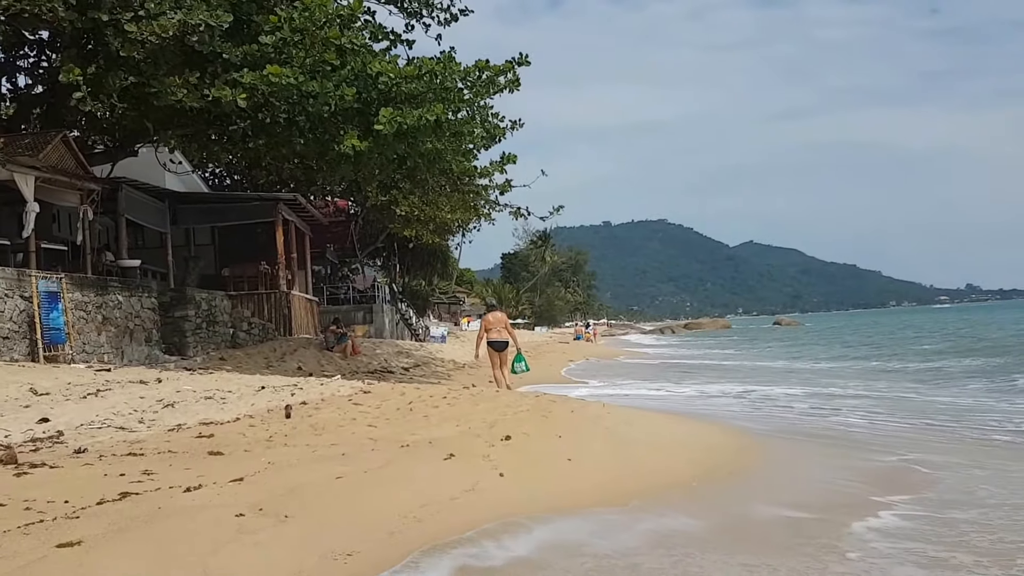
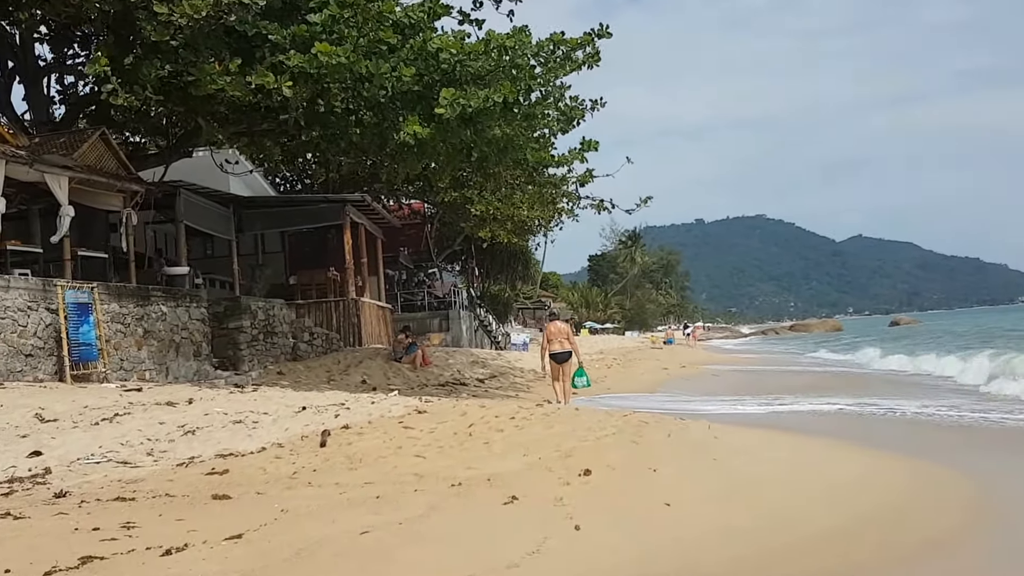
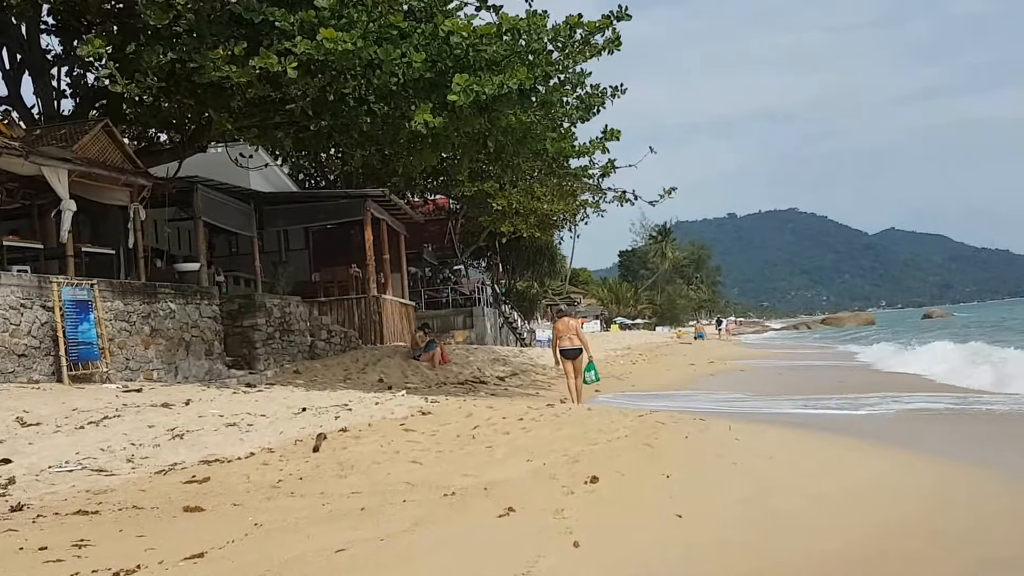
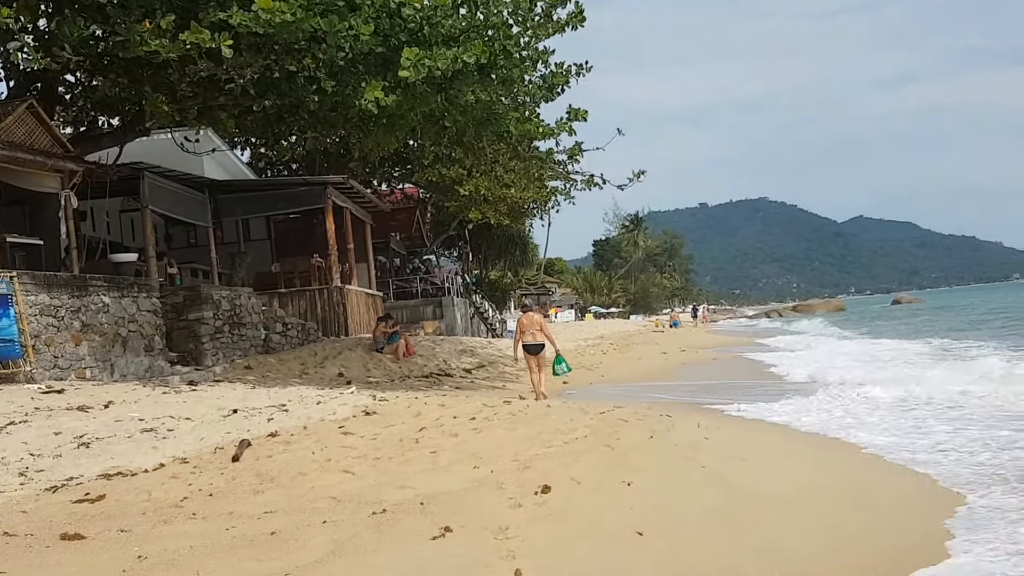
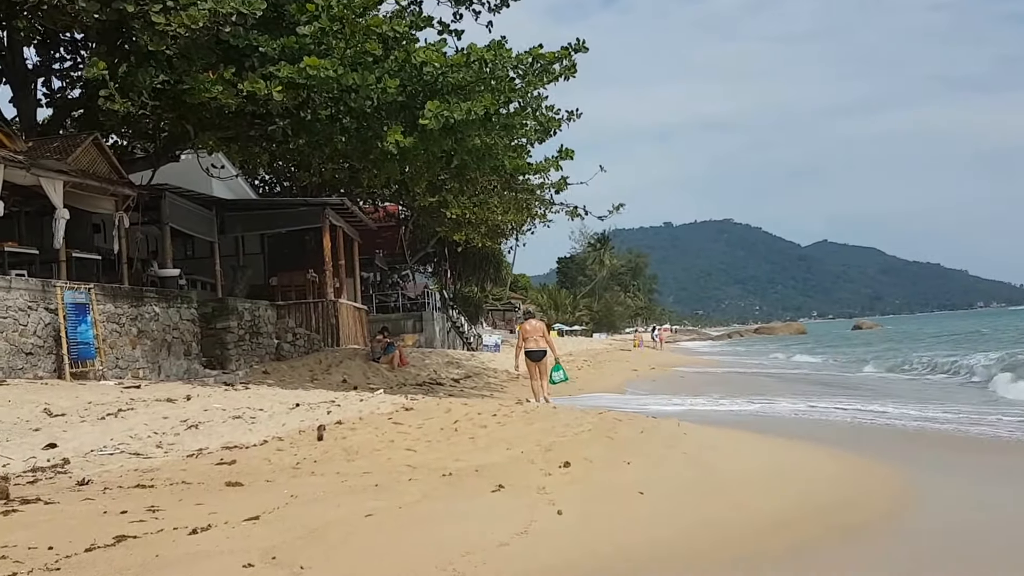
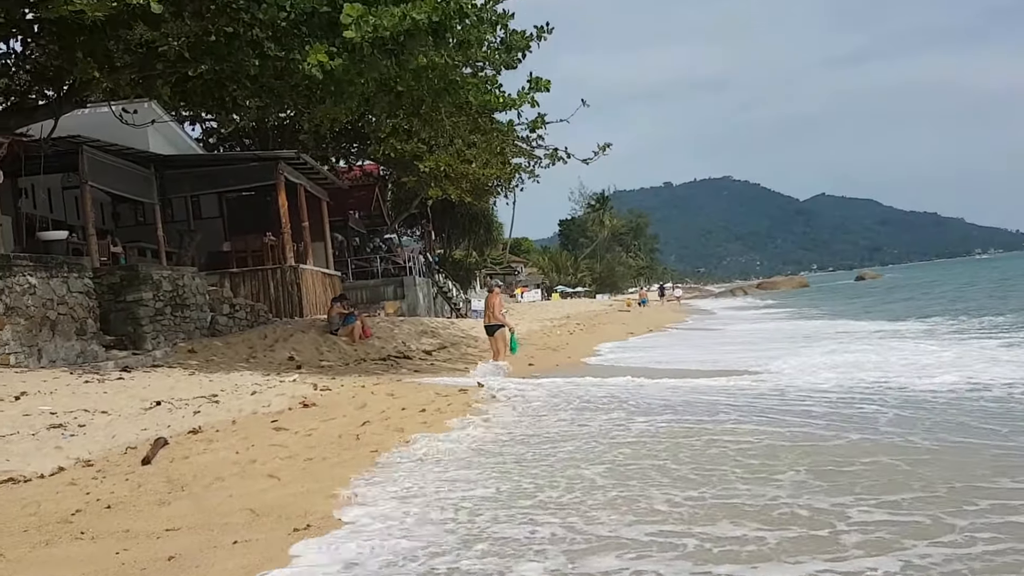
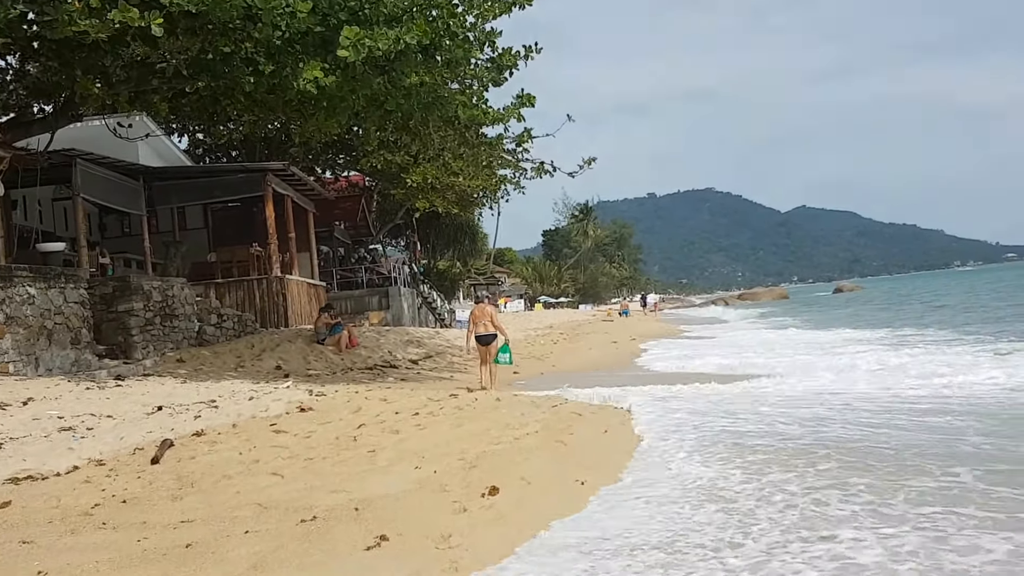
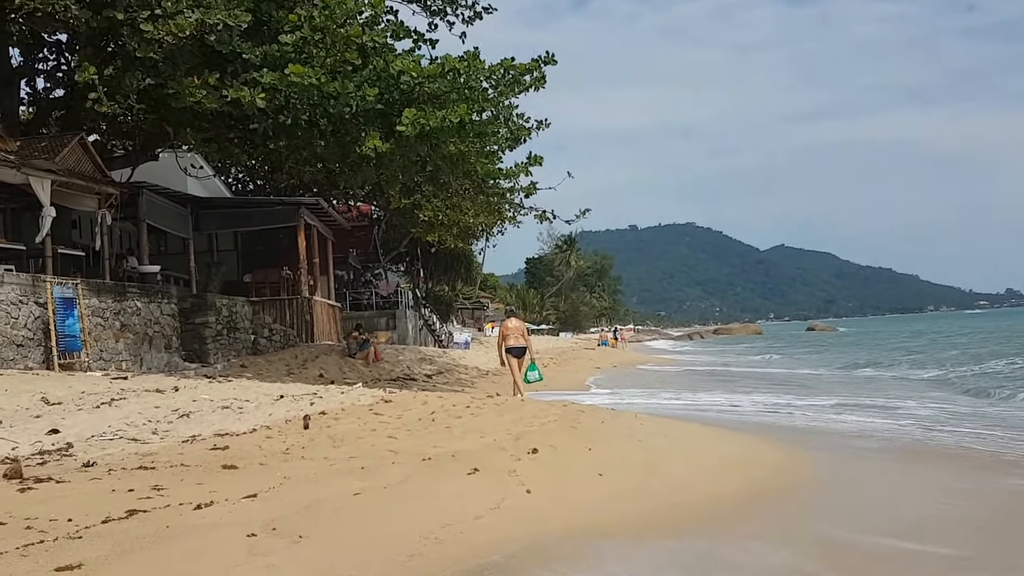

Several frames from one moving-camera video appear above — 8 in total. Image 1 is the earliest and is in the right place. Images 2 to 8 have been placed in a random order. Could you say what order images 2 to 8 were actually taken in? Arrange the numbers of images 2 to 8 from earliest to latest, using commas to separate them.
8, 5, 2, 3, 4, 7, 6
